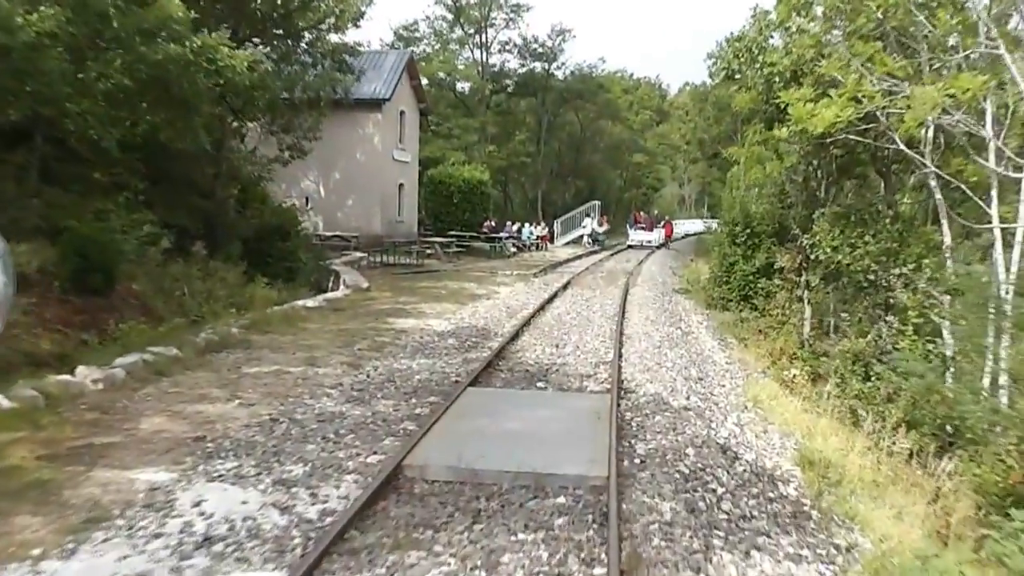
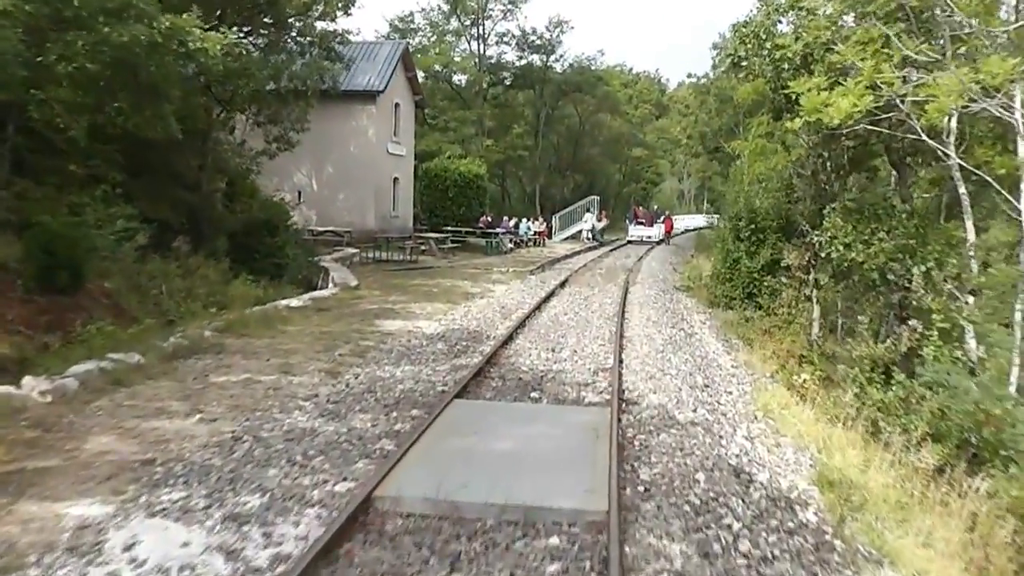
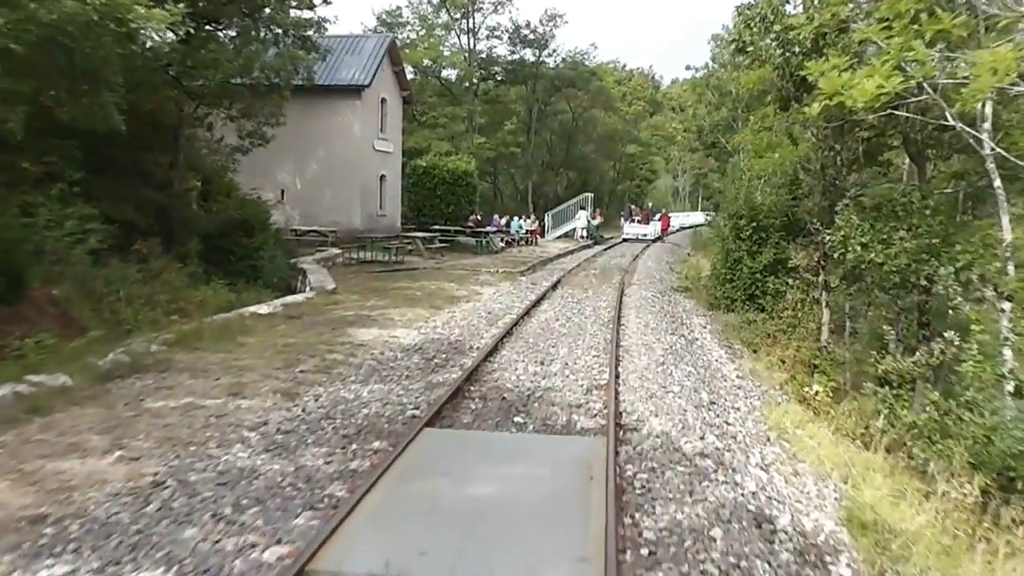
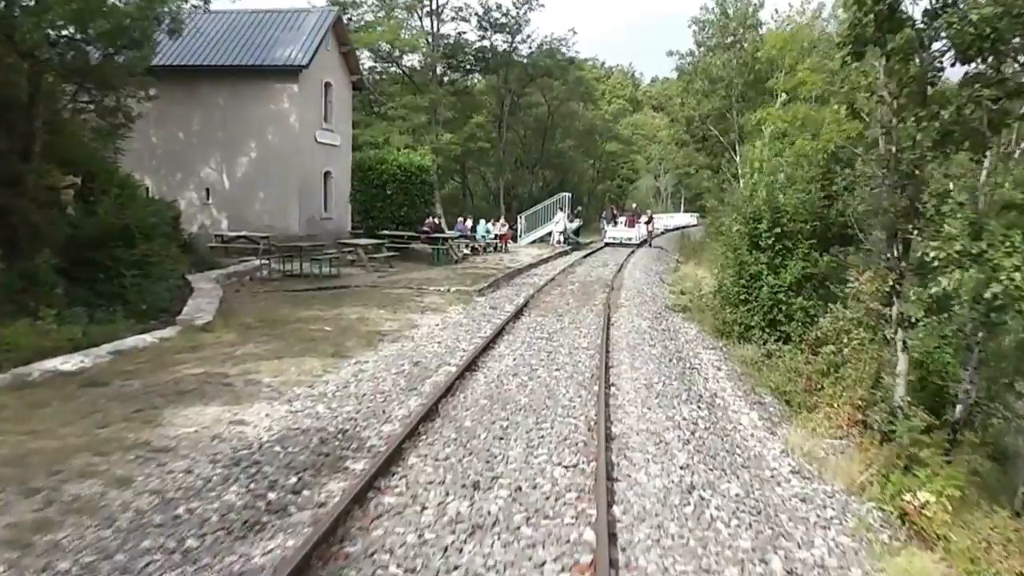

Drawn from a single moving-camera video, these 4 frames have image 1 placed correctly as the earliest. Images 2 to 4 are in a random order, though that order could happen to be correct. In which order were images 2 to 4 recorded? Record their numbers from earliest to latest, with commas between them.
2, 3, 4
